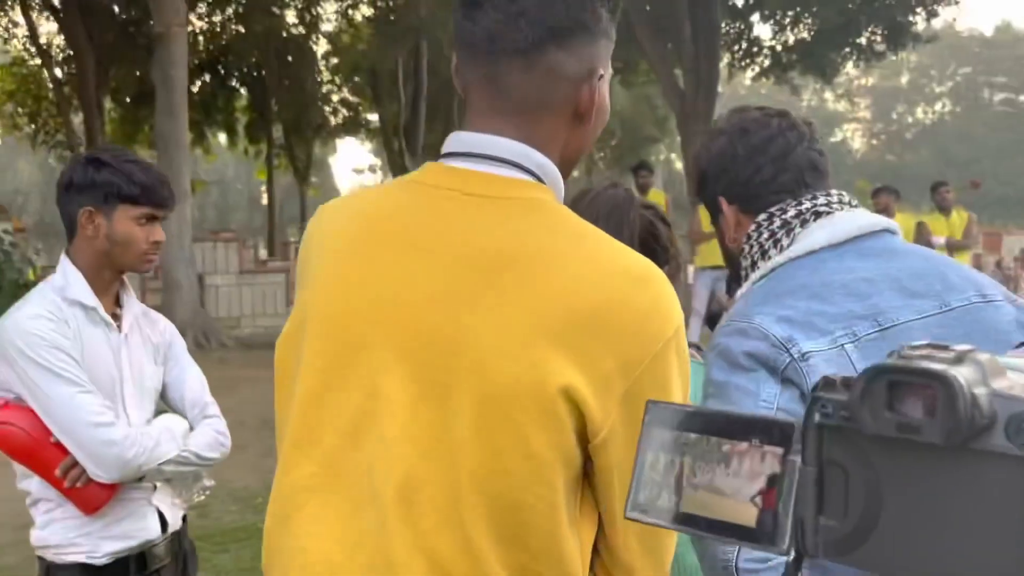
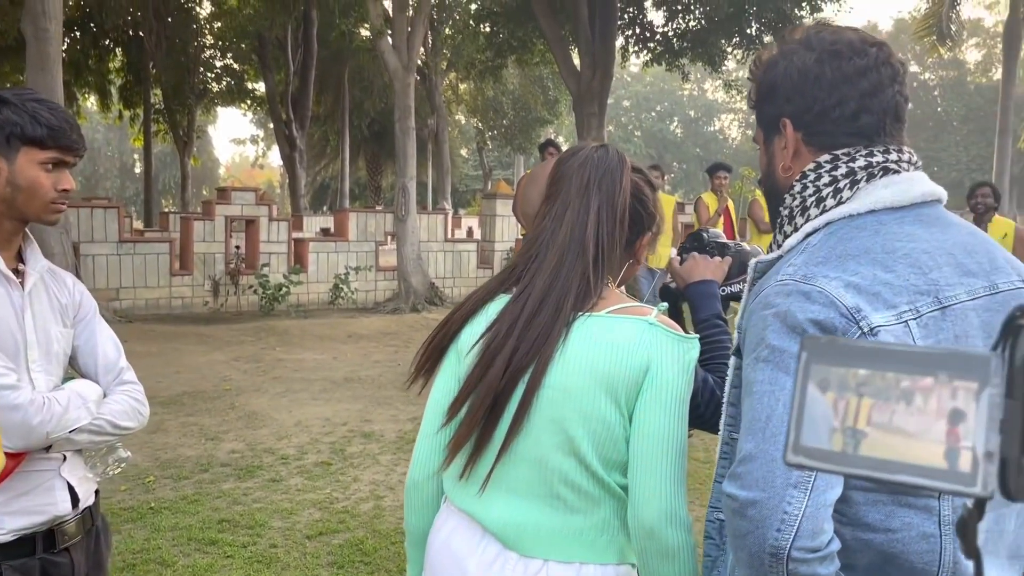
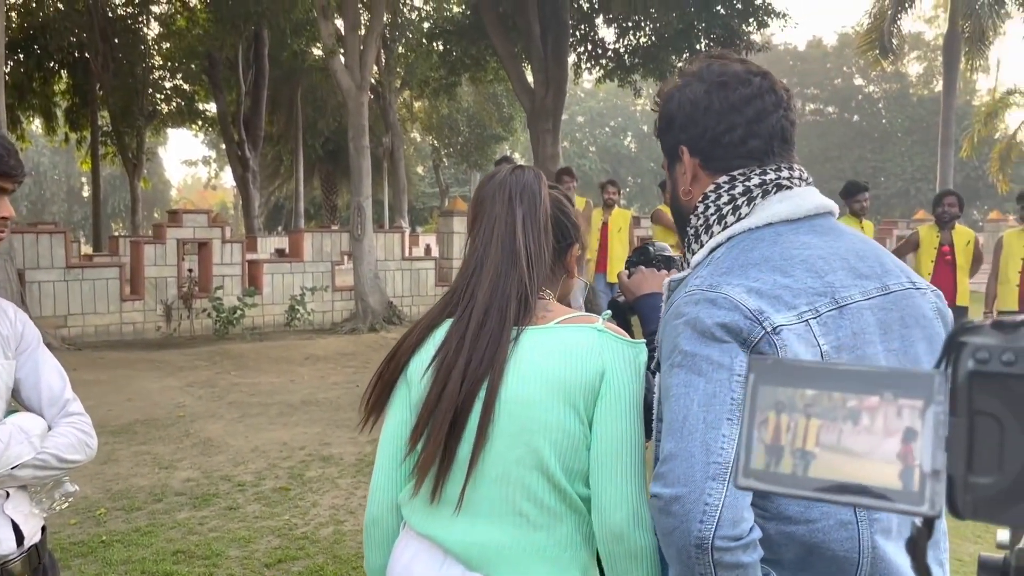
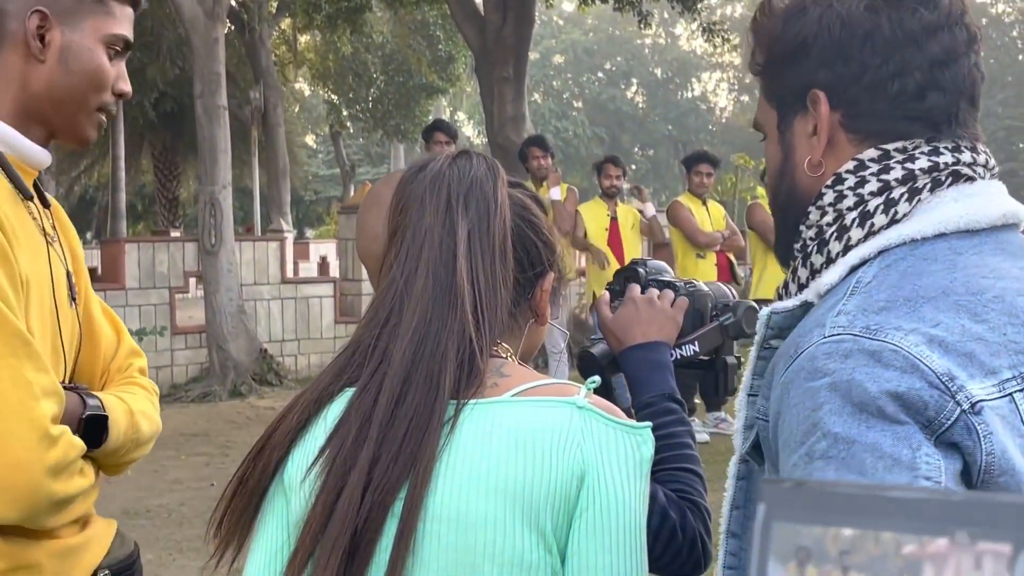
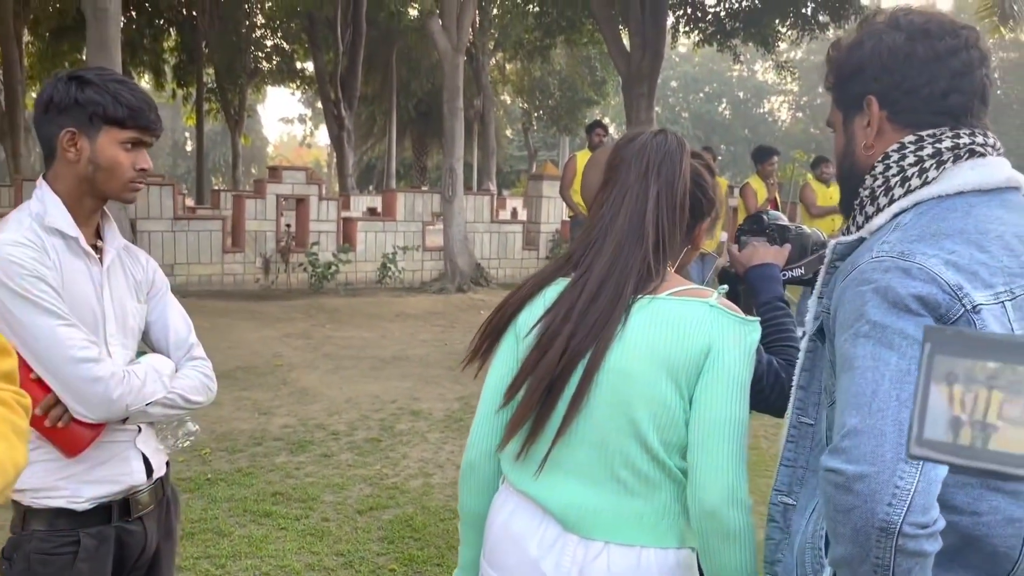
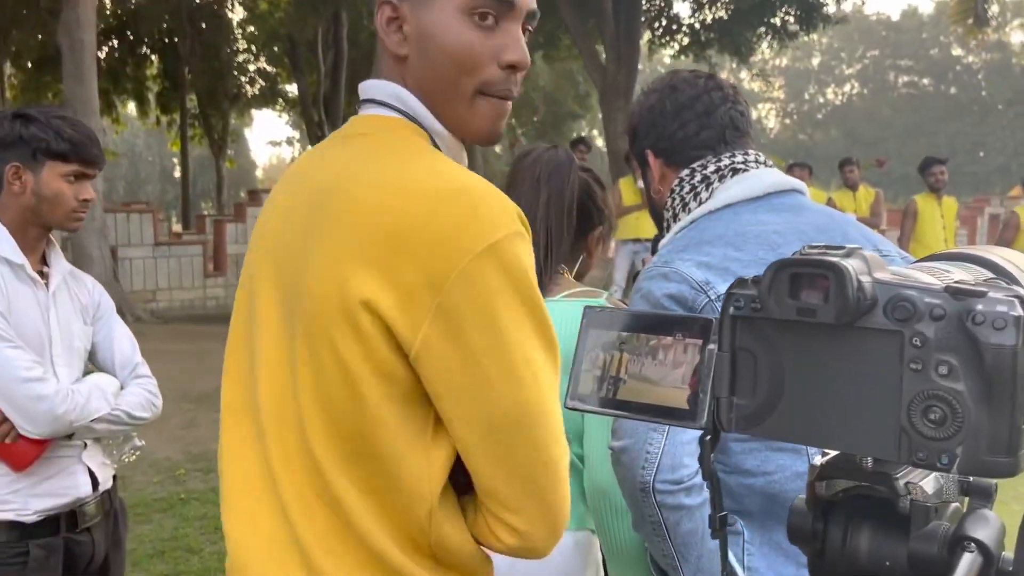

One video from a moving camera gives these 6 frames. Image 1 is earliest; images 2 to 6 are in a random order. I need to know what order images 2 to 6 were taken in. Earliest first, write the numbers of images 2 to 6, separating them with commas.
6, 5, 2, 3, 4
